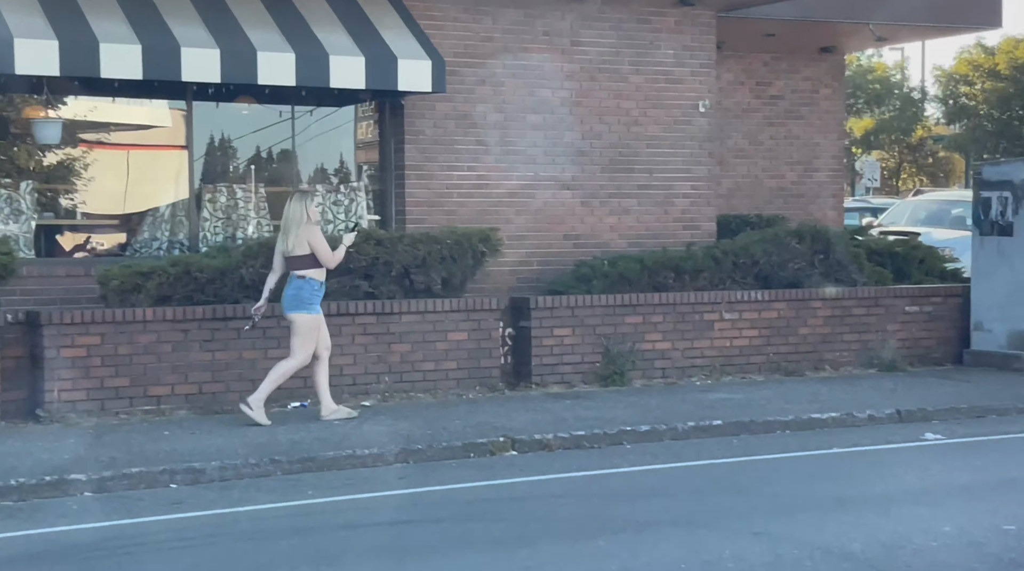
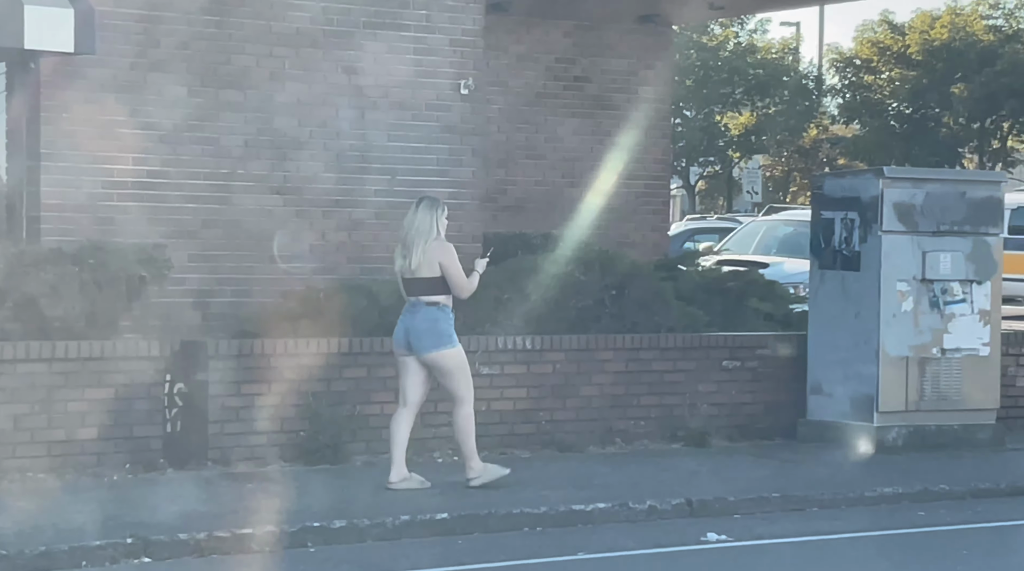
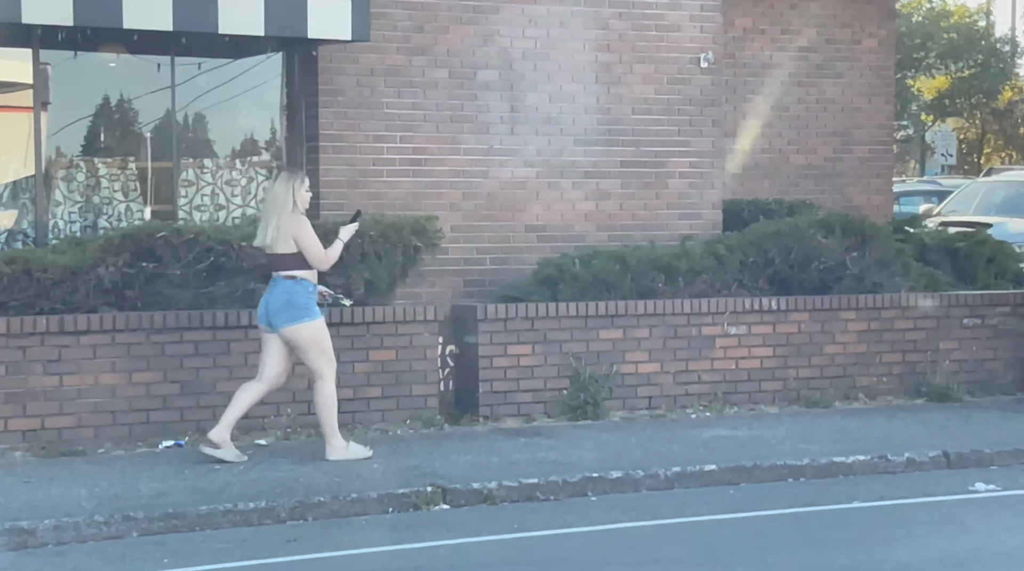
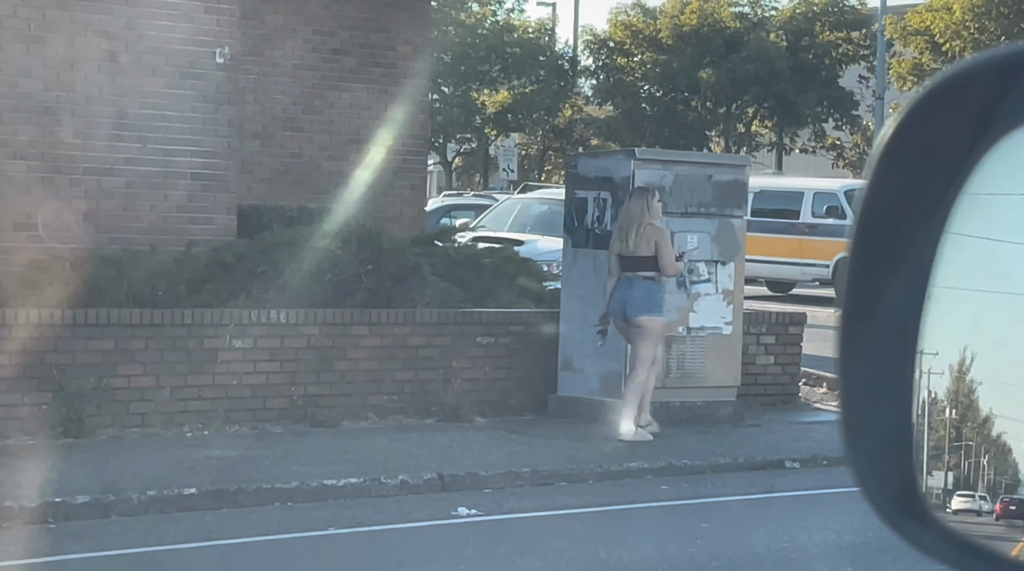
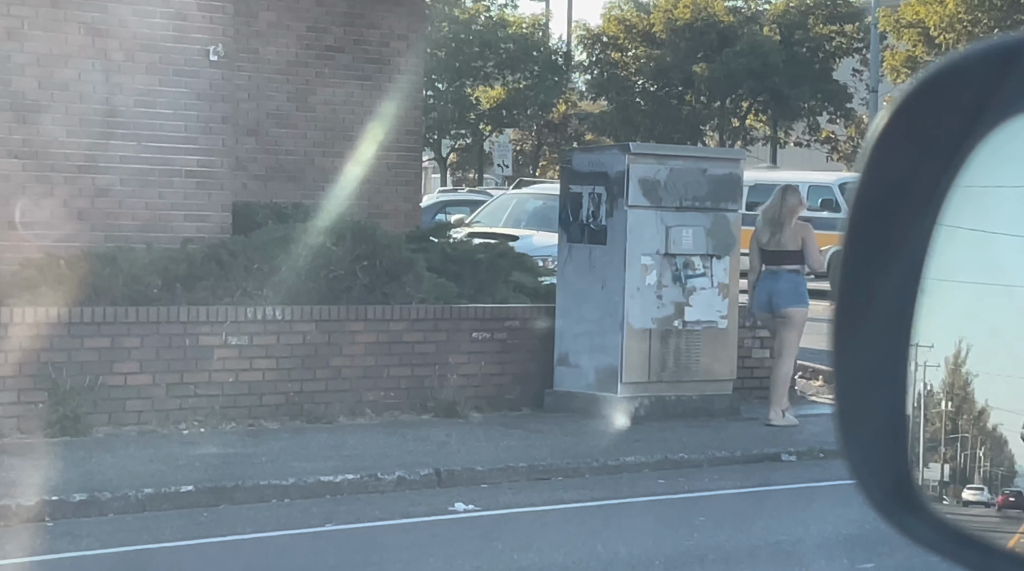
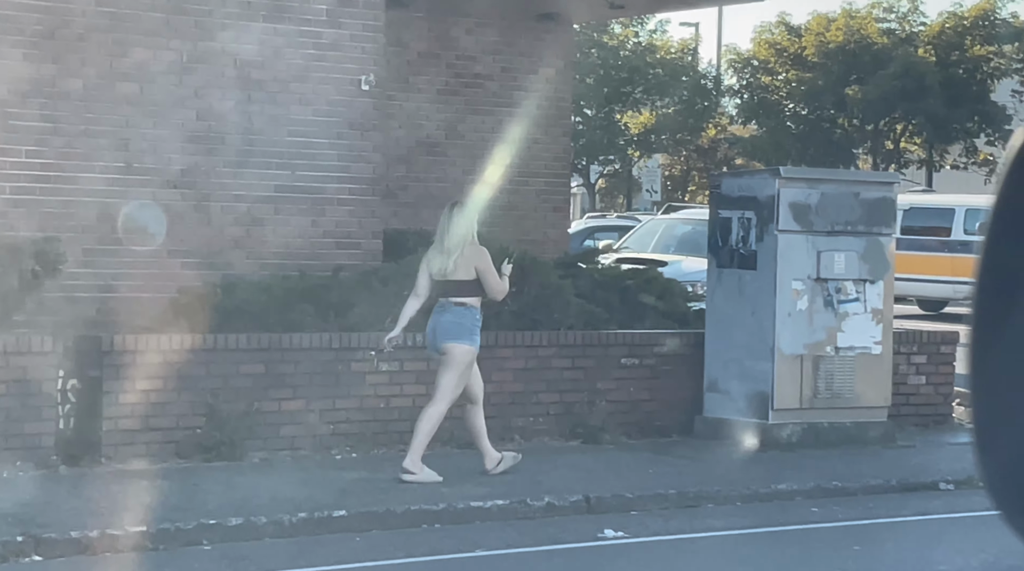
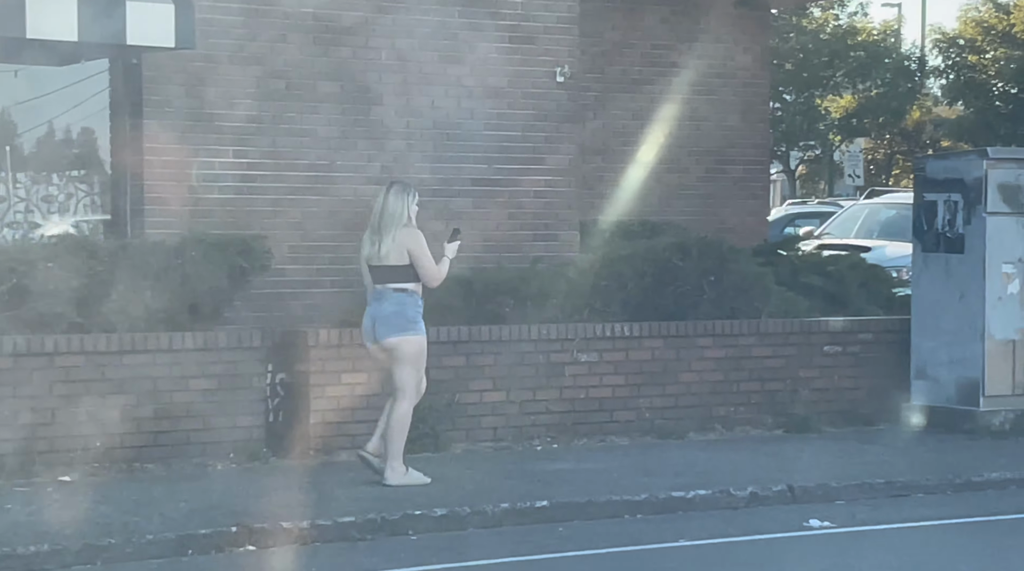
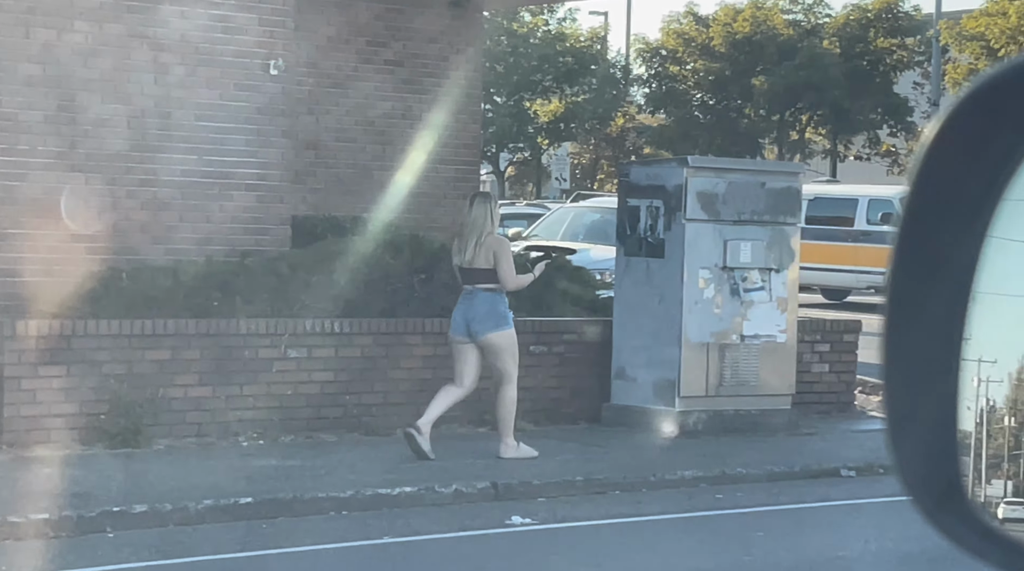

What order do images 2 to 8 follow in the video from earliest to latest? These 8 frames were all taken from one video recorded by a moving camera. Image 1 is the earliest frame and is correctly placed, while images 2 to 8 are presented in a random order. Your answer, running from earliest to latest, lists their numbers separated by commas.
3, 7, 2, 6, 8, 4, 5
